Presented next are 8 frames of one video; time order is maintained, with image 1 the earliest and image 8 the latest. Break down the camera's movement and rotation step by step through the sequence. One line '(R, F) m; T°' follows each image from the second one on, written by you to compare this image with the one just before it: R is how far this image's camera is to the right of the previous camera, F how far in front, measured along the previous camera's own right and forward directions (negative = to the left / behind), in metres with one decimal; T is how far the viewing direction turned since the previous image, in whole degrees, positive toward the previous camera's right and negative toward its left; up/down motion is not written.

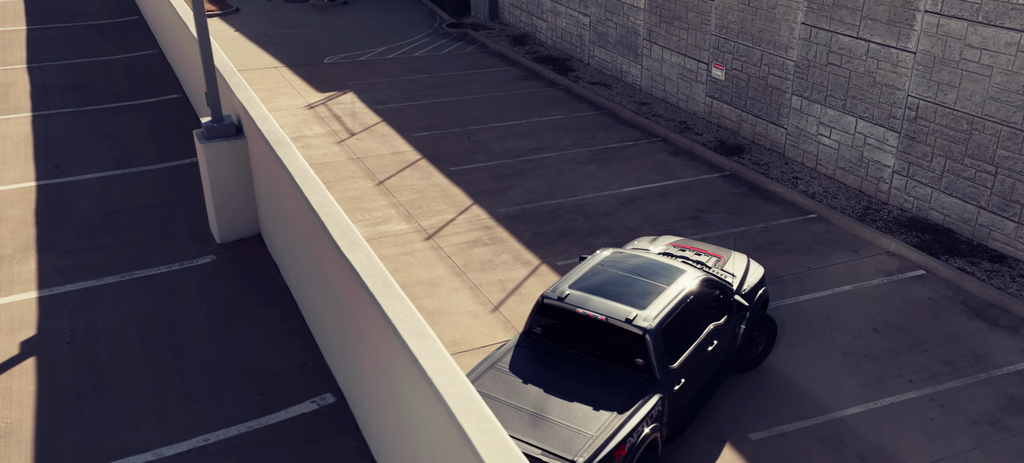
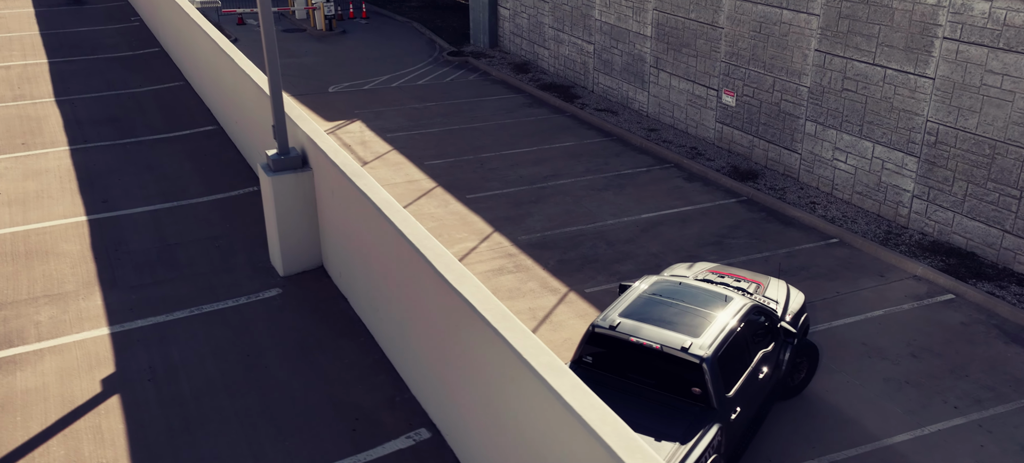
(-0.7, 0.0) m; +1°
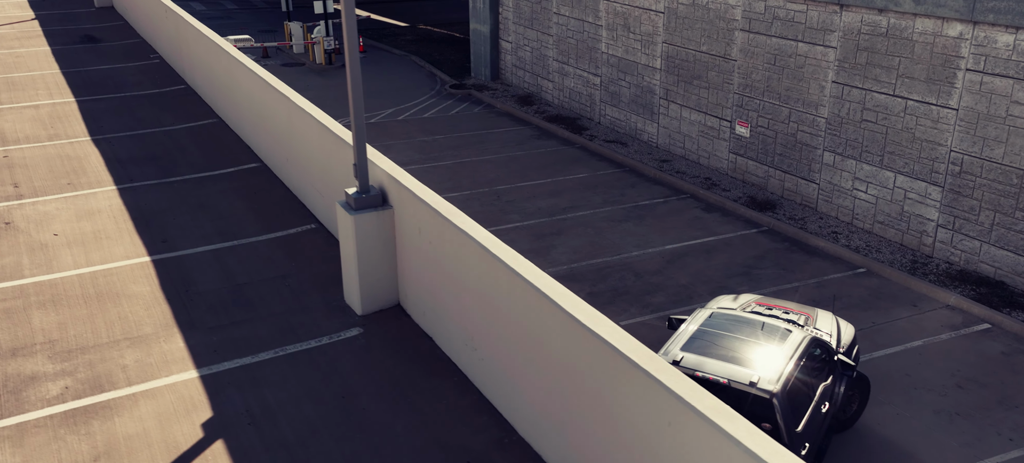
(-0.8, 0.0) m; +1°
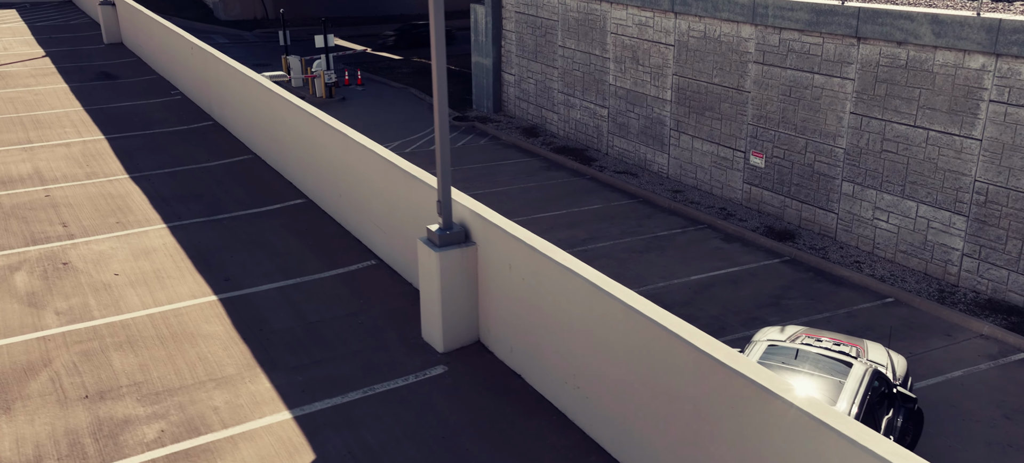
(-0.8, 0.0) m; +1°
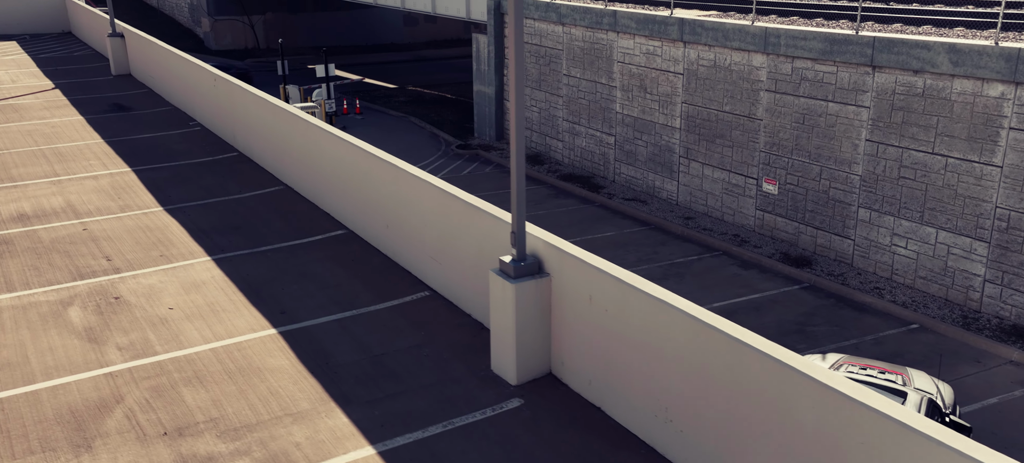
(-0.7, 0.0) m; +1°
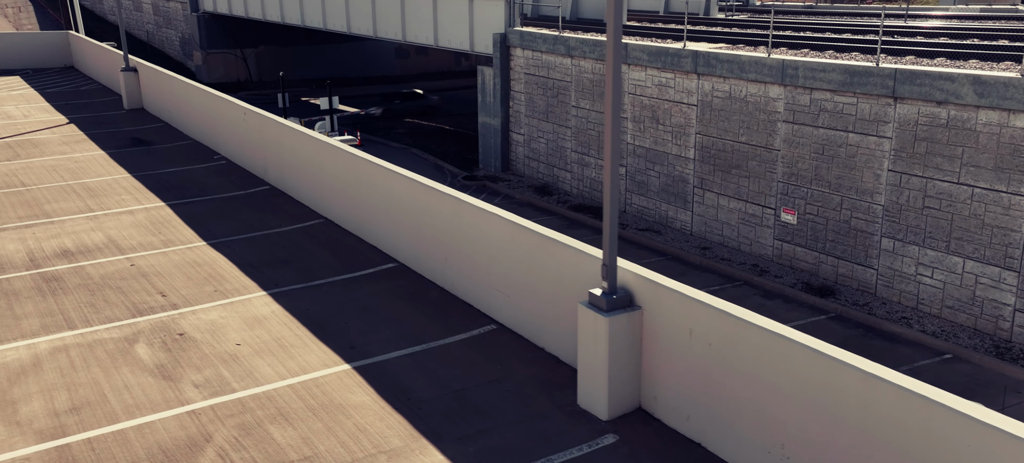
(-0.9, 0.0) m; +1°
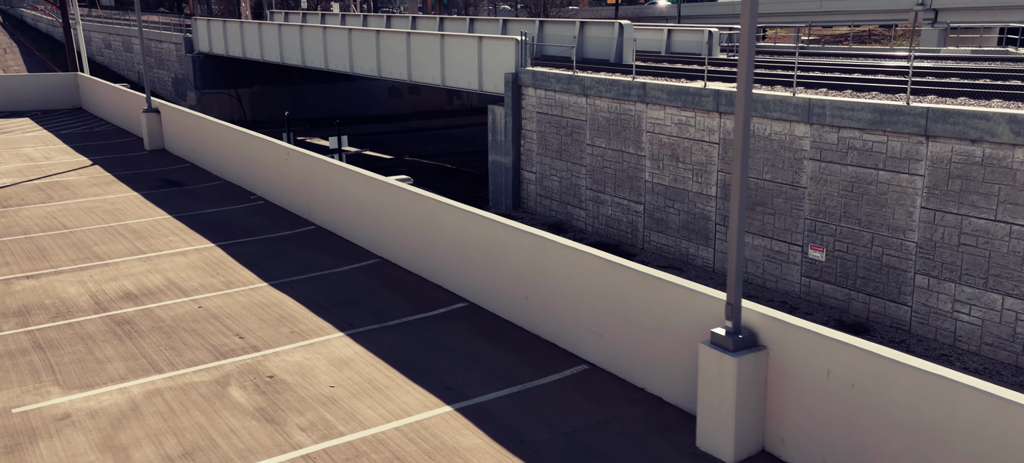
(-1.2, -0.1) m; +1°
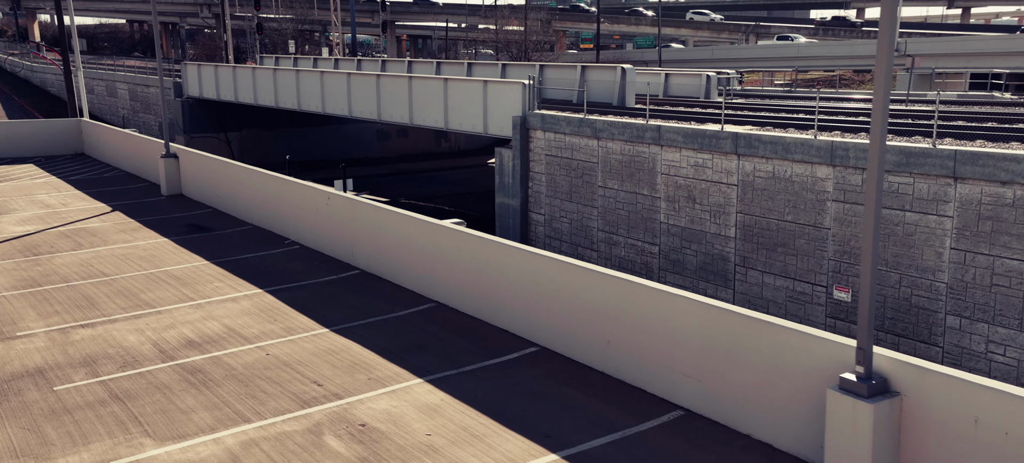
(-1.3, 0.0) m; +1°
